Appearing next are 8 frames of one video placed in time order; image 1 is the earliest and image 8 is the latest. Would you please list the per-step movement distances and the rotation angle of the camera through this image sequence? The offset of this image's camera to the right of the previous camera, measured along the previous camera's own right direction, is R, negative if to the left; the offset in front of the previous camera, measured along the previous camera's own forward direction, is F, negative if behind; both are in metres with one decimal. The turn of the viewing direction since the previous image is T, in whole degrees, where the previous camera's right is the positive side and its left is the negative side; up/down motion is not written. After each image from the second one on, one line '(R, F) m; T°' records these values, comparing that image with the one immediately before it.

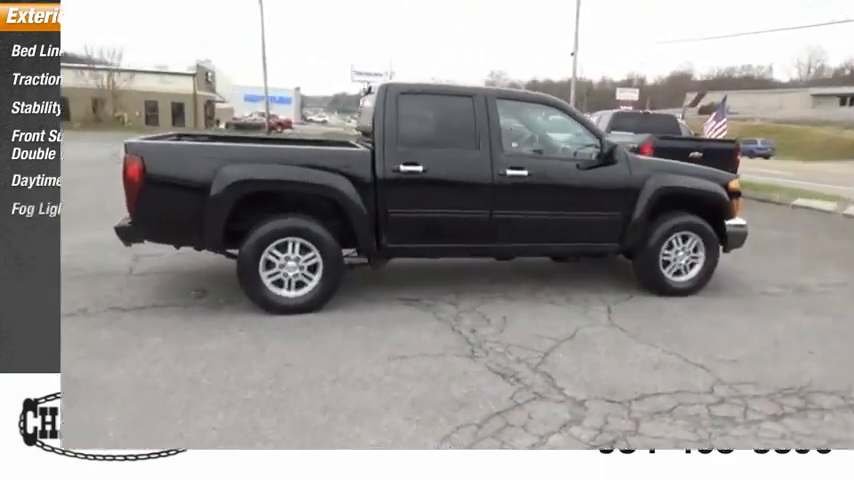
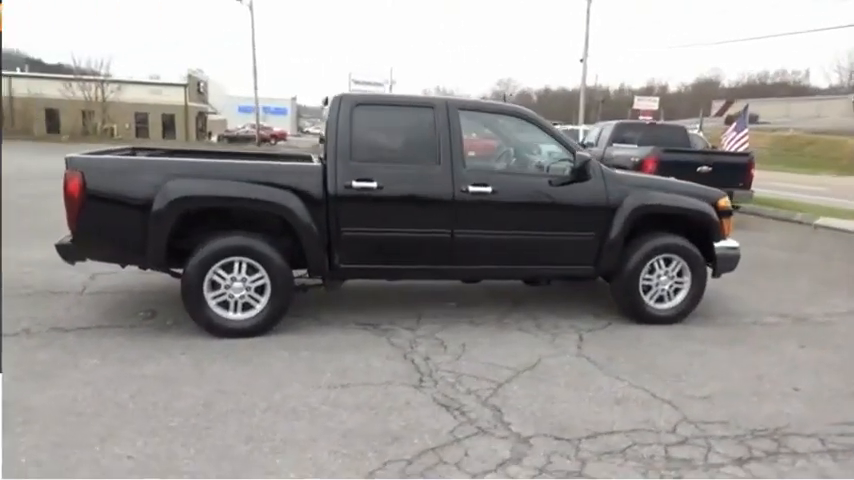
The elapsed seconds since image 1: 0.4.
(+0.5, +0.3) m; -2°
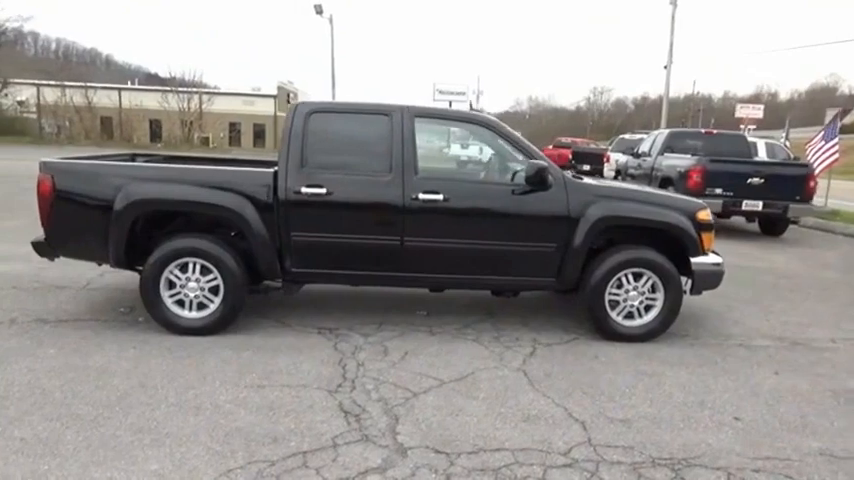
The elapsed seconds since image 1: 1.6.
(+1.1, +0.1) m; -8°
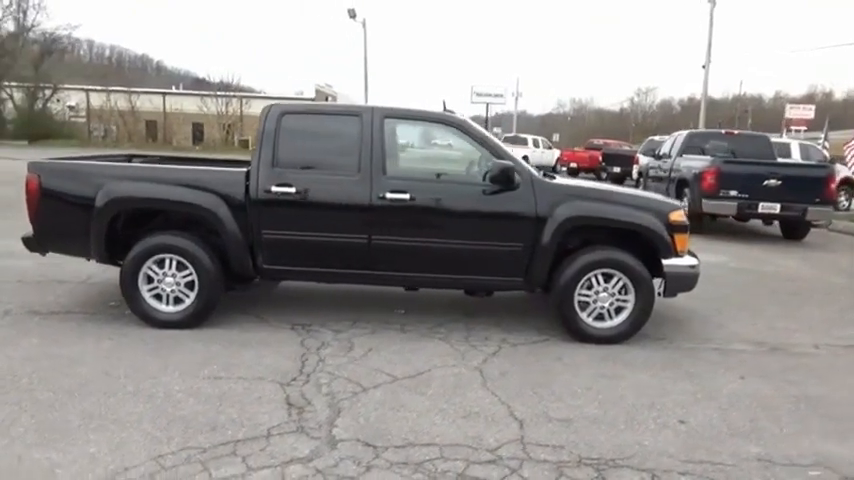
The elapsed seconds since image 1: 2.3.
(+0.6, 0.0) m; -4°
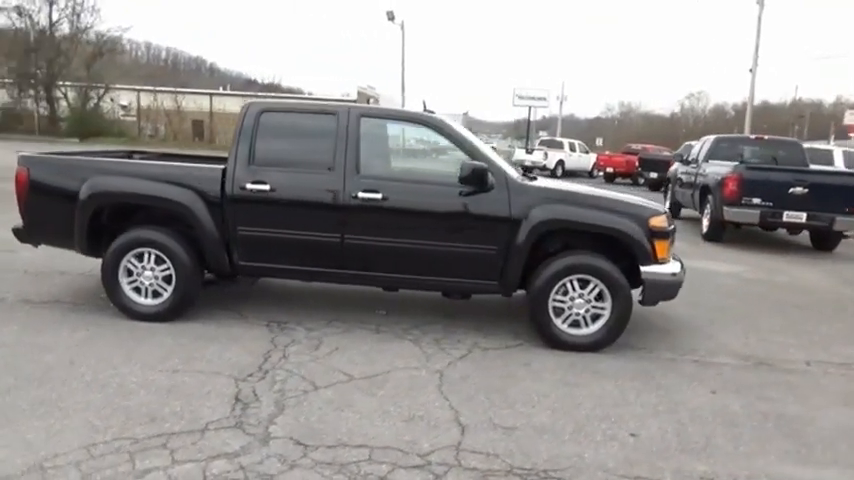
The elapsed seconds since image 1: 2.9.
(+0.6, +0.1) m; -4°
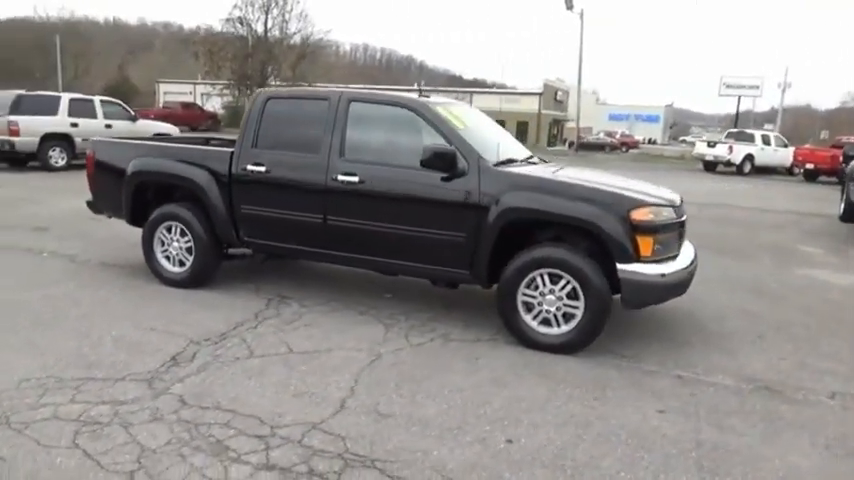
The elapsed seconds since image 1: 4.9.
(+1.7, +0.3) m; -18°
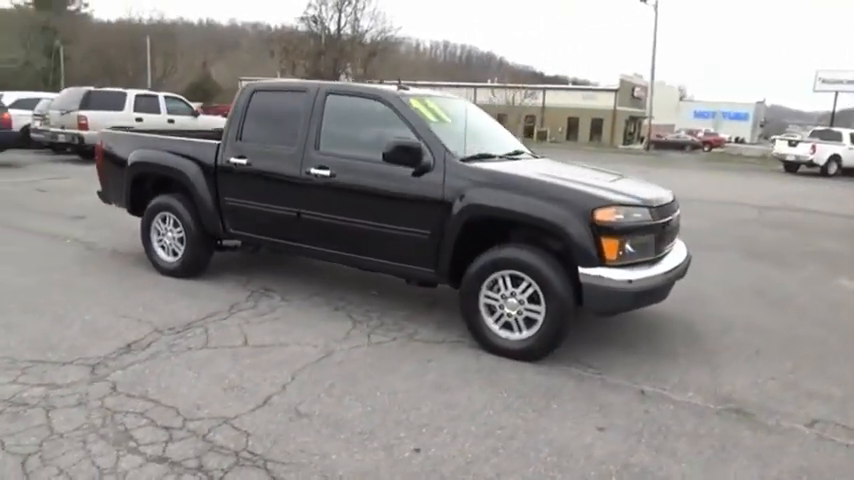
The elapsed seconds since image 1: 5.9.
(+0.8, +0.2) m; -7°
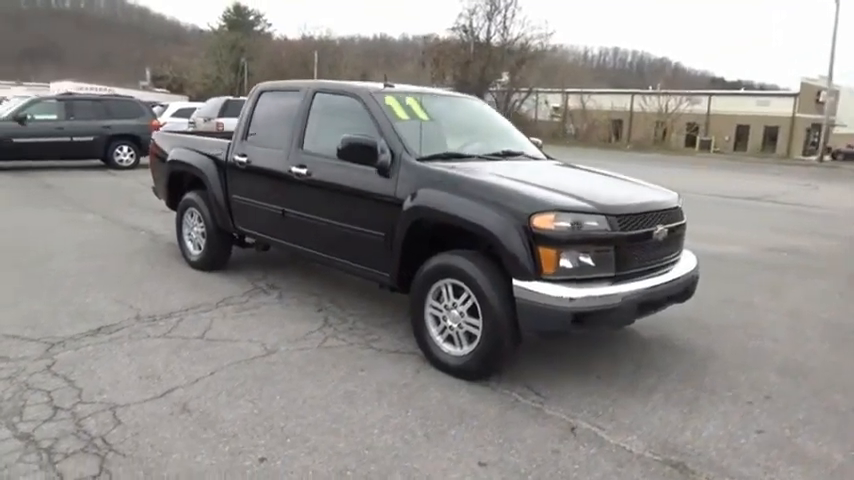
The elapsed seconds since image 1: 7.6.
(+1.4, +0.5) m; -14°
